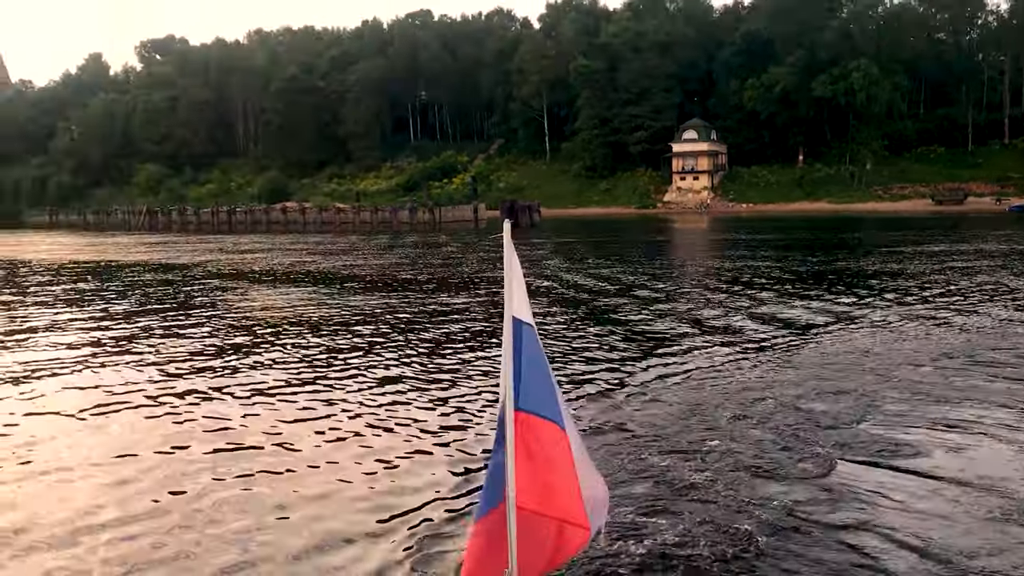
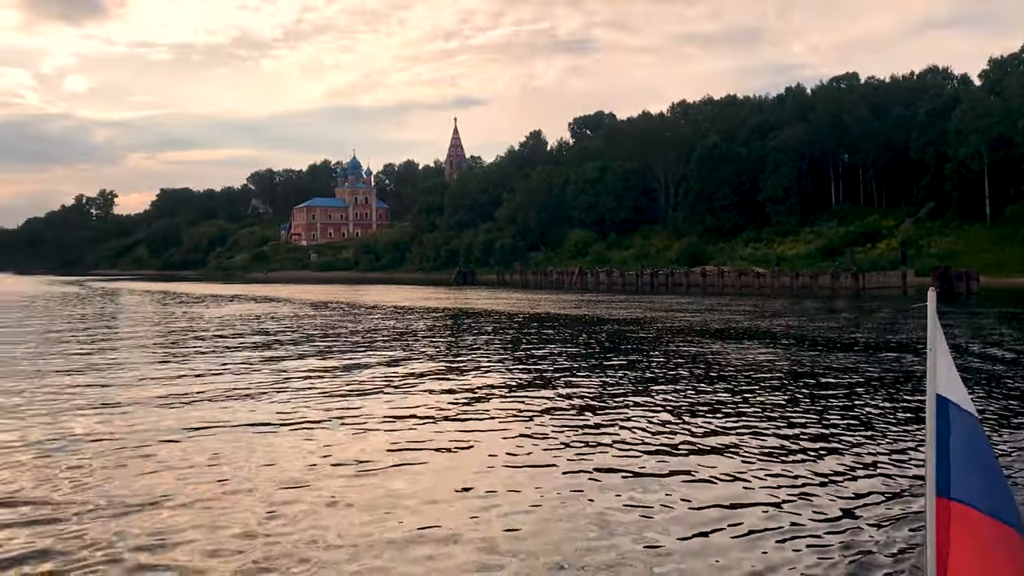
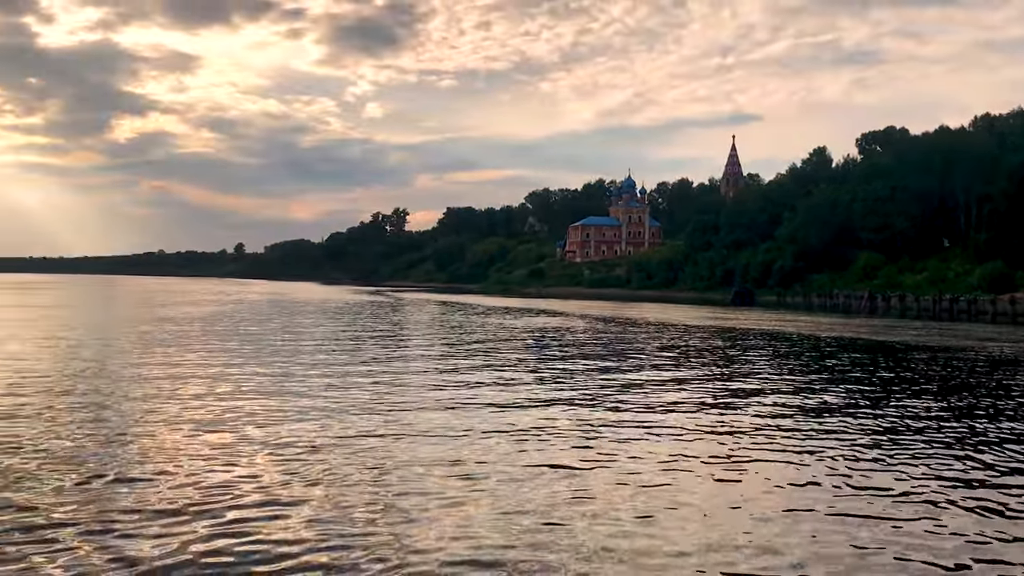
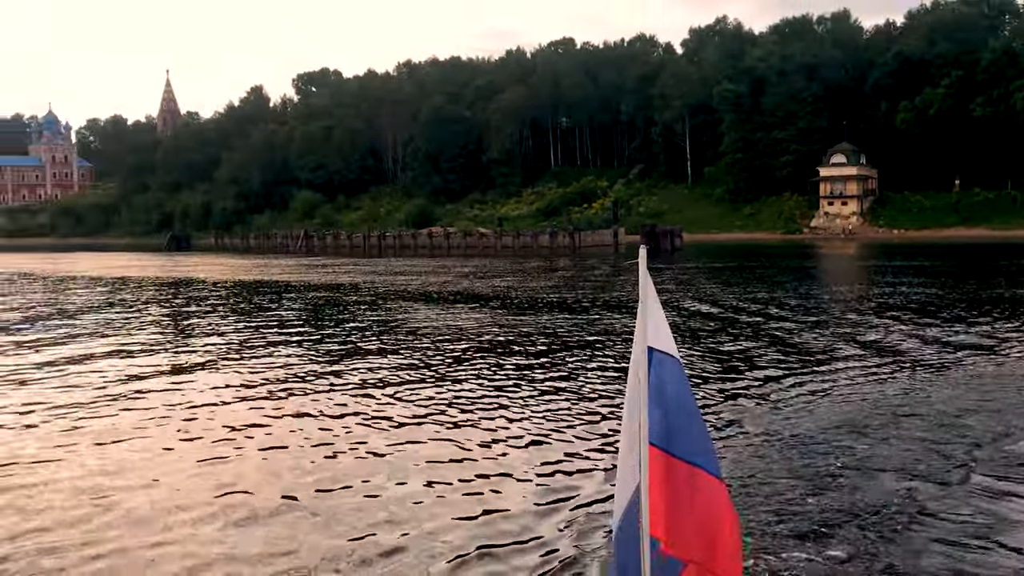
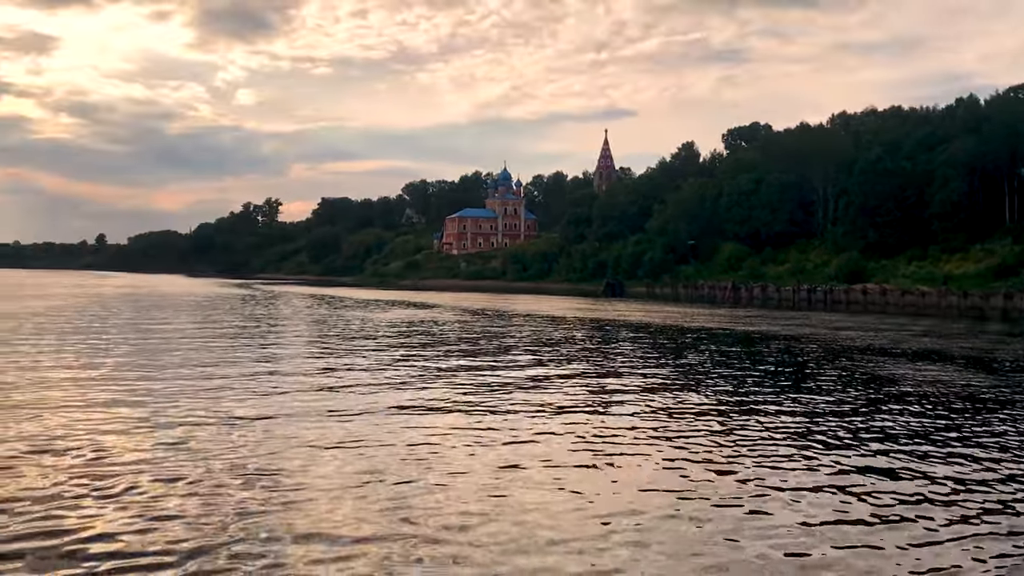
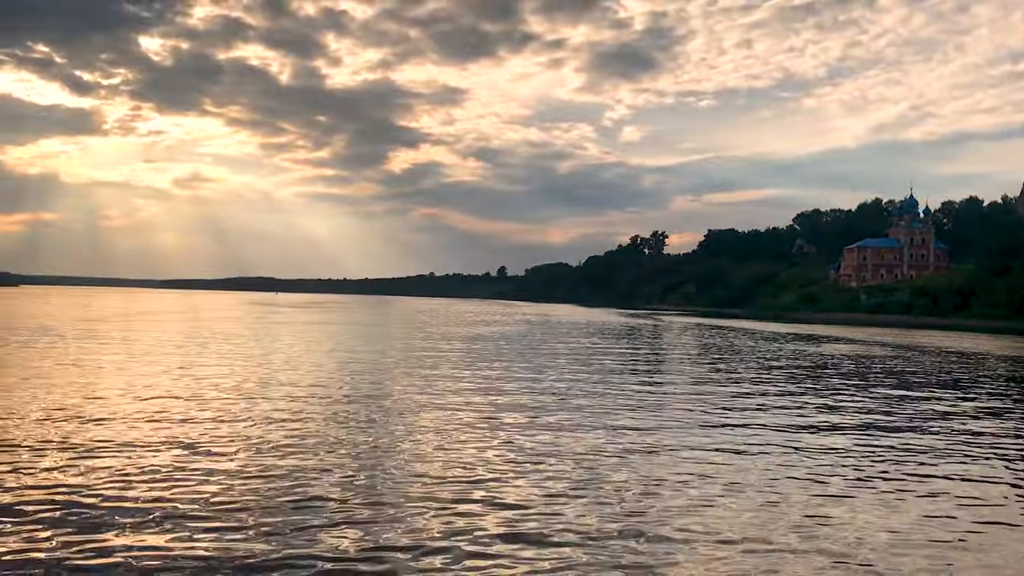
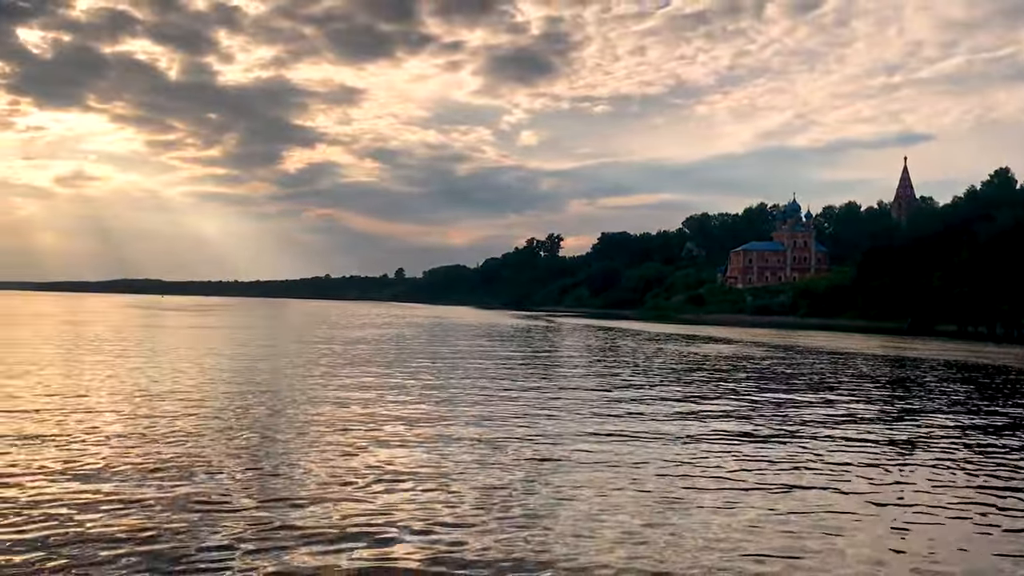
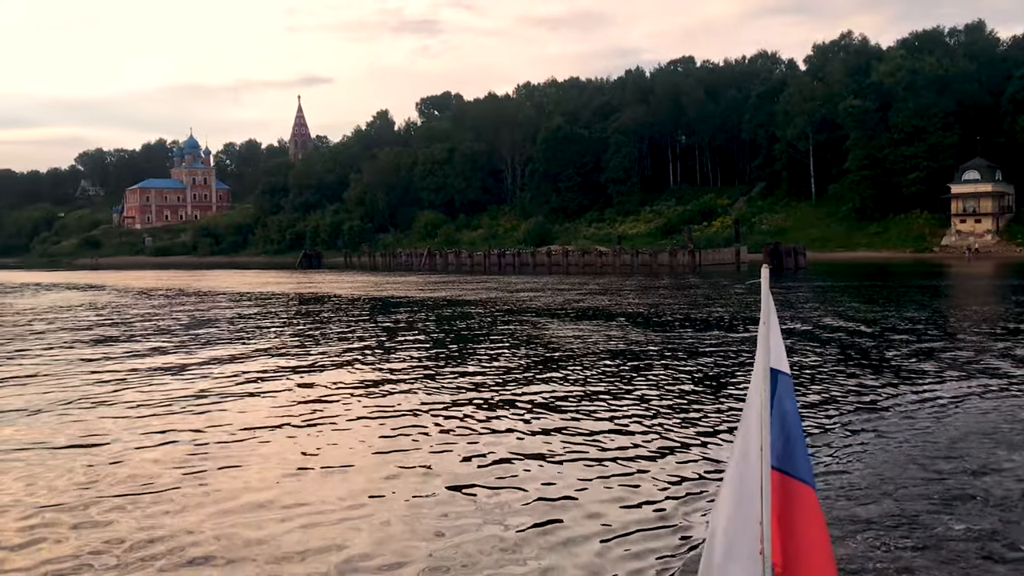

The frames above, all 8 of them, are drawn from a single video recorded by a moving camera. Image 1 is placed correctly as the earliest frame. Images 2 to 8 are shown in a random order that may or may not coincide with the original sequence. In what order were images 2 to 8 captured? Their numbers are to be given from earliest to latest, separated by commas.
4, 8, 2, 5, 3, 7, 6
